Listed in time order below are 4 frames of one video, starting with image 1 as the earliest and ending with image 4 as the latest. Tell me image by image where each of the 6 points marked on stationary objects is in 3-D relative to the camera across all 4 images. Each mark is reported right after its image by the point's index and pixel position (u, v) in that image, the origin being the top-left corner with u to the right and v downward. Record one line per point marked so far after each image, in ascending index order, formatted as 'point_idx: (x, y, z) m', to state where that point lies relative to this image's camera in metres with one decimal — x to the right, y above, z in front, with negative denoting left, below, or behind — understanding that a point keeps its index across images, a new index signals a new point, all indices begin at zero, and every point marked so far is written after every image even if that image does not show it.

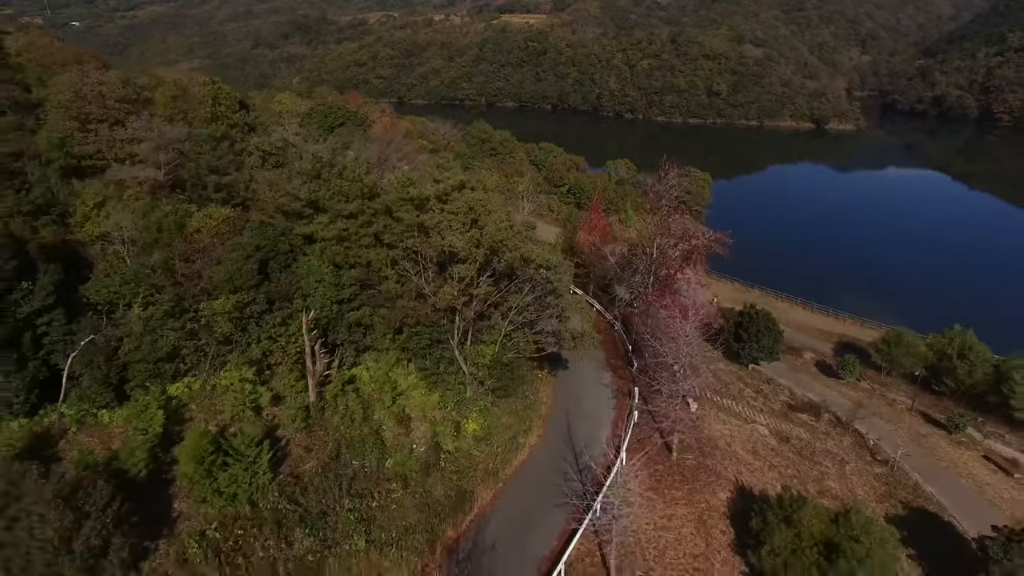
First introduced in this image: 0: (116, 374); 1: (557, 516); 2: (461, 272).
0: (-8.9, -1.9, +17.9) m
1: (+0.9, -4.7, +15.7) m
2: (-1.1, +0.6, +19.6) m
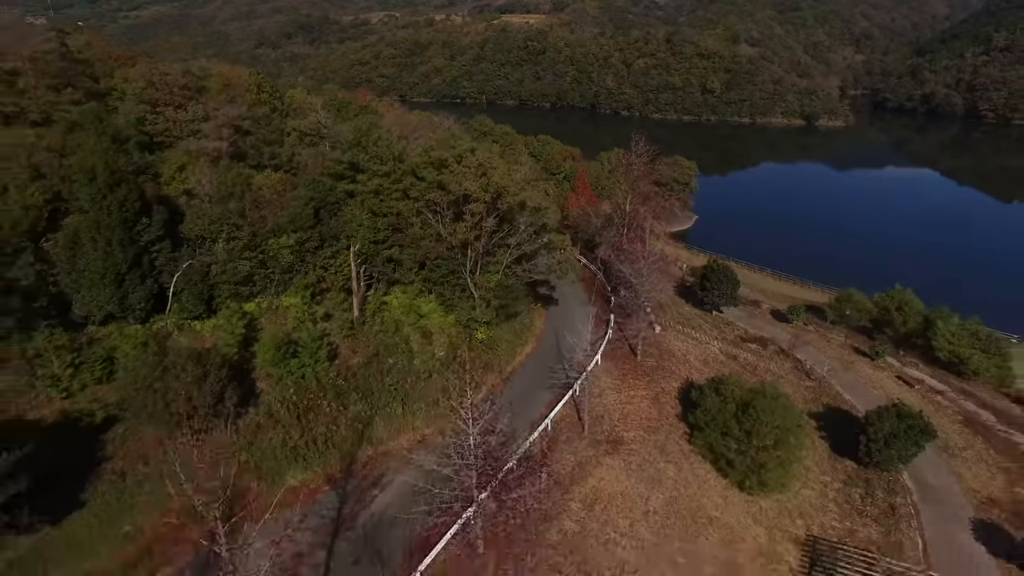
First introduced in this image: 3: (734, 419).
0: (-8.9, -0.1, +23.2) m
1: (+0.9, -2.9, +21.1) m
2: (-1.1, +2.4, +25.0) m
3: (+5.3, -3.3, +18.7) m
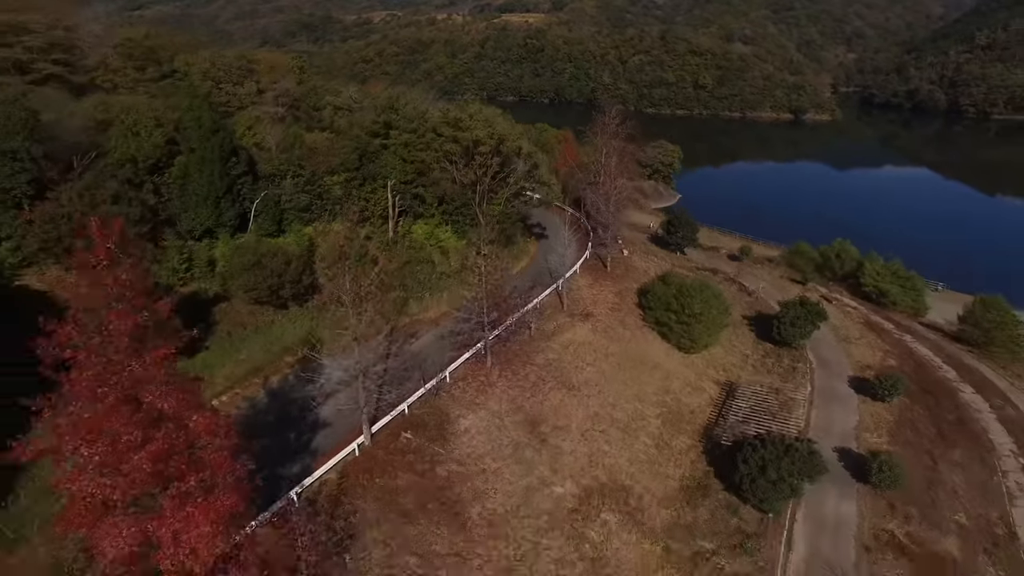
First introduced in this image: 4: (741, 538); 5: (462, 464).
0: (-8.9, +2.7, +30.4) m
1: (+0.9, -0.1, +28.2) m
2: (-1.2, +5.3, +32.1) m
3: (+5.3, -0.5, +25.8) m
4: (+5.4, -5.8, +18.1) m
5: (-1.2, -4.0, +17.9) m
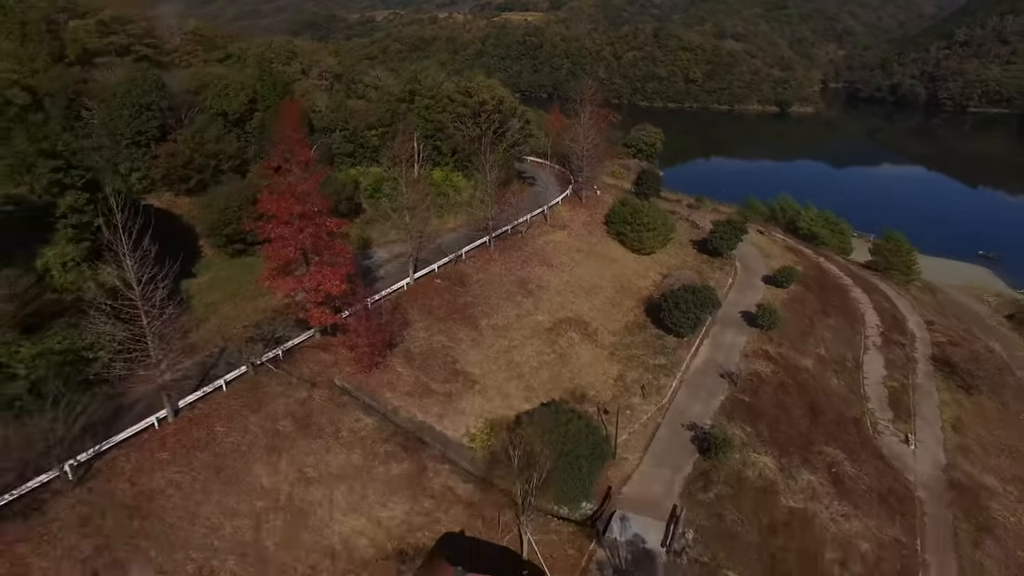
0: (-9.1, +6.4, +39.6) m
1: (+0.8, +3.6, +37.4) m
2: (-1.3, +8.9, +41.3) m
3: (+5.2, +3.2, +35.0) m
4: (+5.3, -2.1, +27.3) m
5: (-1.3, -0.4, +27.1) m
